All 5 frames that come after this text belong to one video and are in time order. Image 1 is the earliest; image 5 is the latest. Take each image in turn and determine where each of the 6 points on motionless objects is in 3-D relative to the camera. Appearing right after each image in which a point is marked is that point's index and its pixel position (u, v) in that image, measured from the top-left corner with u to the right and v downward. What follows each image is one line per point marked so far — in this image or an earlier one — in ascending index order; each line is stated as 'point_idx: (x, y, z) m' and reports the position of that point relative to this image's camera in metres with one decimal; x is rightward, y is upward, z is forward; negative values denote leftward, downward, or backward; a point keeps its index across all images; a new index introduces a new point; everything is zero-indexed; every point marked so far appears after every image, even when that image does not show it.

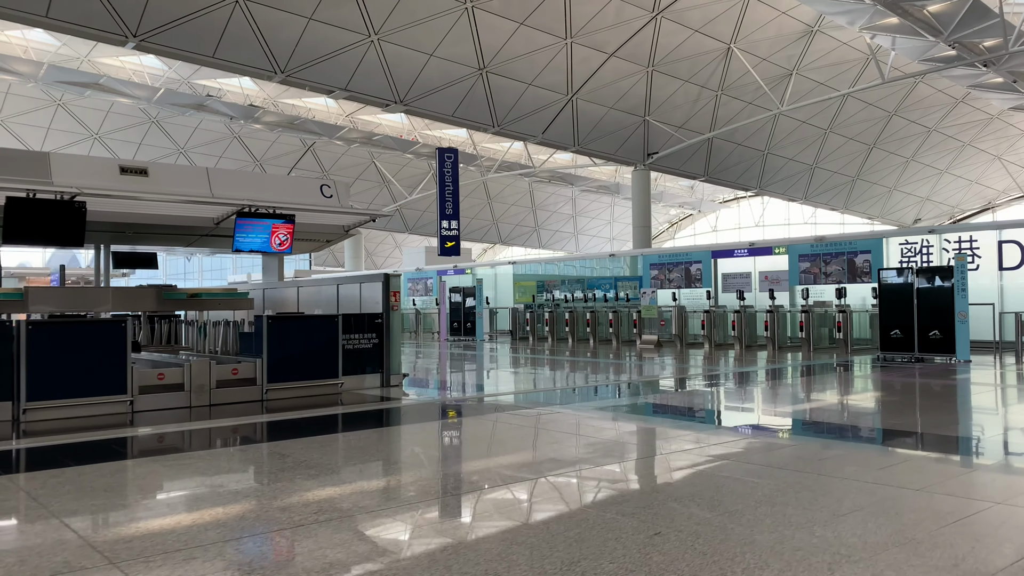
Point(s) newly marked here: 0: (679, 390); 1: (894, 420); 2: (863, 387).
0: (+3.1, -1.8, +12.3) m
1: (+4.7, -1.6, +8.7) m
2: (+5.5, -1.5, +11.1) m
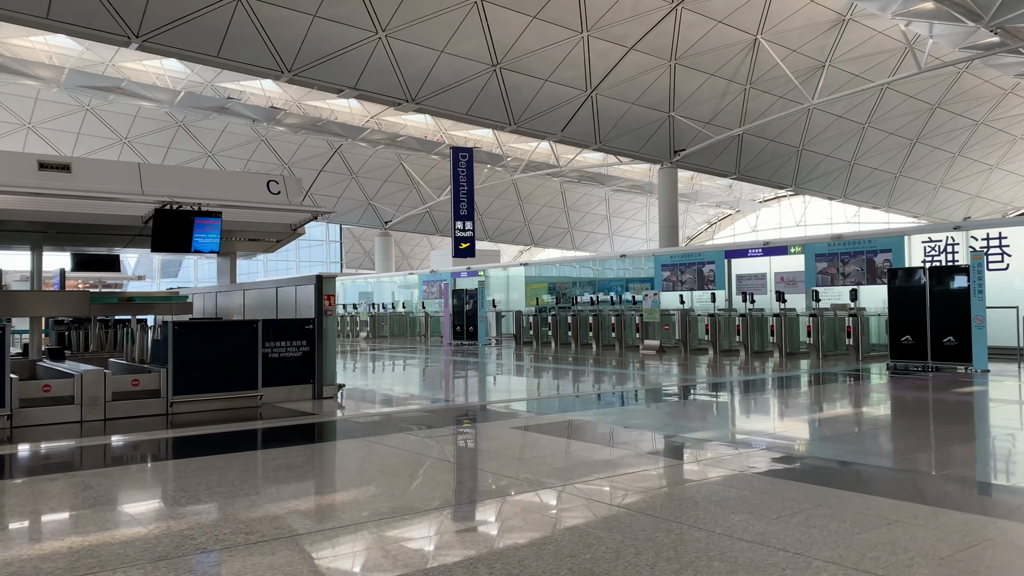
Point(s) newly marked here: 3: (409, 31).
0: (+3.0, -1.8, +11.5) m
1: (+4.3, -1.6, +7.8) m
2: (+5.3, -1.6, +10.1) m
3: (-2.9, +7.2, +19.9) m
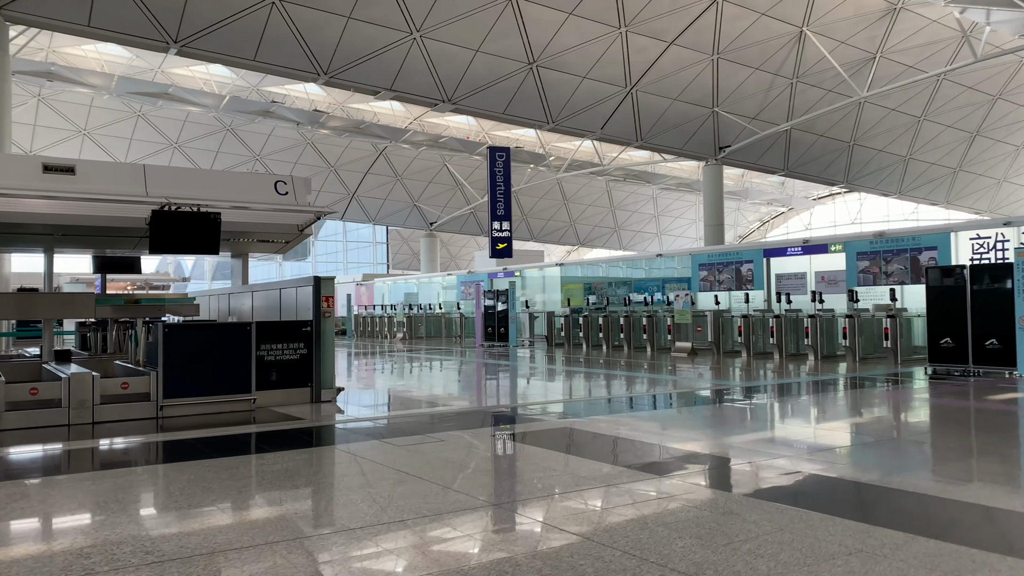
0: (+3.4, -1.8, +11.1) m
1: (+4.5, -1.6, +7.2) m
2: (+5.6, -1.6, +9.5) m
3: (-1.9, +7.2, +19.8) m
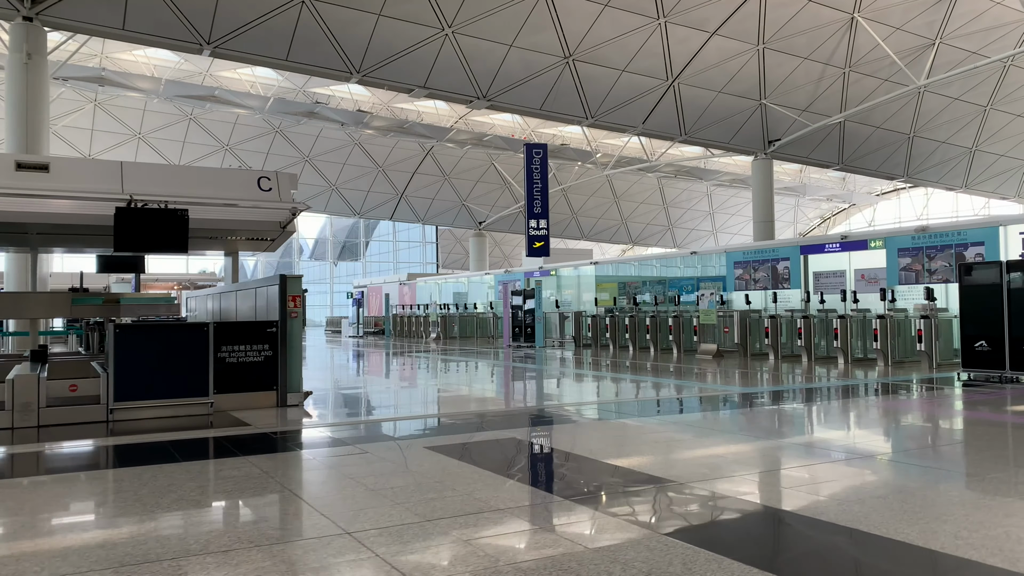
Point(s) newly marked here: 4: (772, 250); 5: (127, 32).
0: (+3.6, -1.8, +10.4) m
1: (+4.4, -1.6, +6.5) m
2: (+5.7, -1.6, +8.7) m
3: (-1.0, +7.3, +19.5) m
4: (+7.4, +1.0, +19.4) m
5: (-8.9, +5.9, +16.4) m
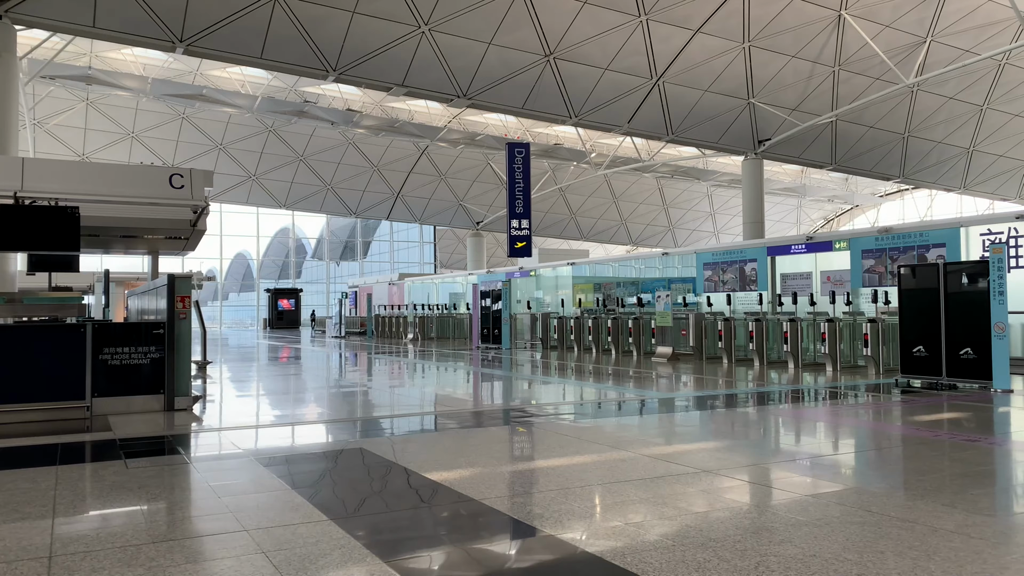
0: (+2.9, -1.8, +10.2) m
1: (+3.6, -1.6, +6.3) m
2: (+4.9, -1.6, +8.4) m
3: (-1.6, +7.3, +19.4) m
4: (+6.7, +1.0, +19.1) m
5: (-9.5, +5.9, +16.3) m
